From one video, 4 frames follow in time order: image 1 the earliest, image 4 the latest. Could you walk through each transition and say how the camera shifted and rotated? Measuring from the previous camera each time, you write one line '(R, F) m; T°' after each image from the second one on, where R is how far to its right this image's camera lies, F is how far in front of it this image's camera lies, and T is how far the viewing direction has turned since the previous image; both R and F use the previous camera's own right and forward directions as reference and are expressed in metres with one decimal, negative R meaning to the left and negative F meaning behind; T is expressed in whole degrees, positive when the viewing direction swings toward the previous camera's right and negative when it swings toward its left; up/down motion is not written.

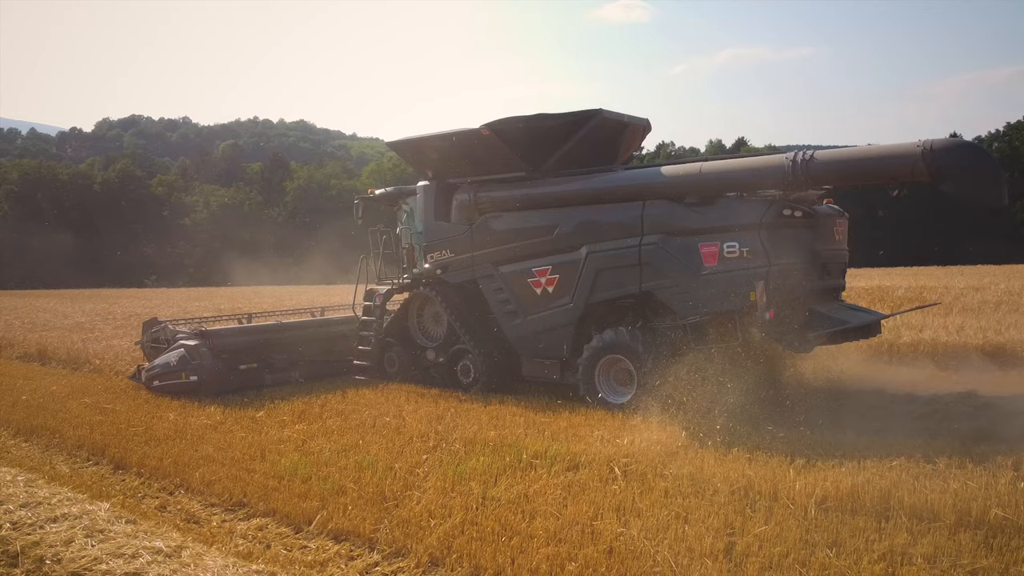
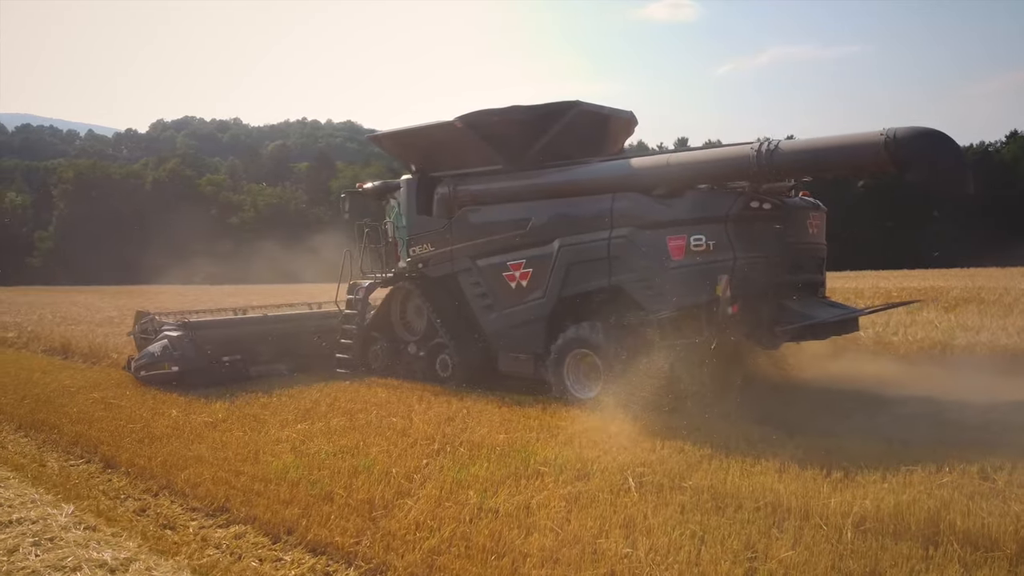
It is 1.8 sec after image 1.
(+0.5, +0.4) m; -4°
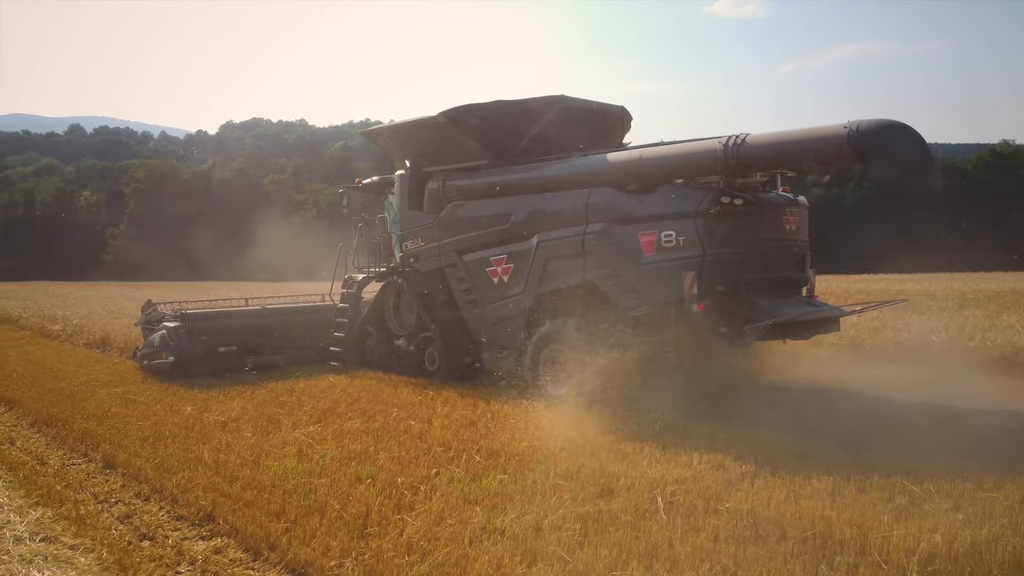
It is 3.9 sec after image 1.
(+0.5, +0.6) m; -5°
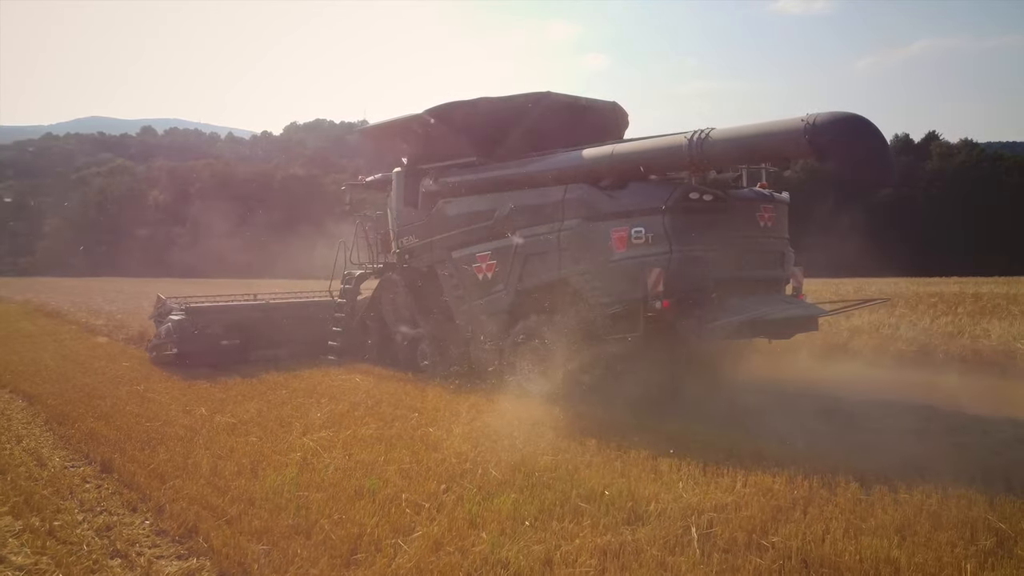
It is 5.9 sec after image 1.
(+0.4, +0.6) m; -5°
